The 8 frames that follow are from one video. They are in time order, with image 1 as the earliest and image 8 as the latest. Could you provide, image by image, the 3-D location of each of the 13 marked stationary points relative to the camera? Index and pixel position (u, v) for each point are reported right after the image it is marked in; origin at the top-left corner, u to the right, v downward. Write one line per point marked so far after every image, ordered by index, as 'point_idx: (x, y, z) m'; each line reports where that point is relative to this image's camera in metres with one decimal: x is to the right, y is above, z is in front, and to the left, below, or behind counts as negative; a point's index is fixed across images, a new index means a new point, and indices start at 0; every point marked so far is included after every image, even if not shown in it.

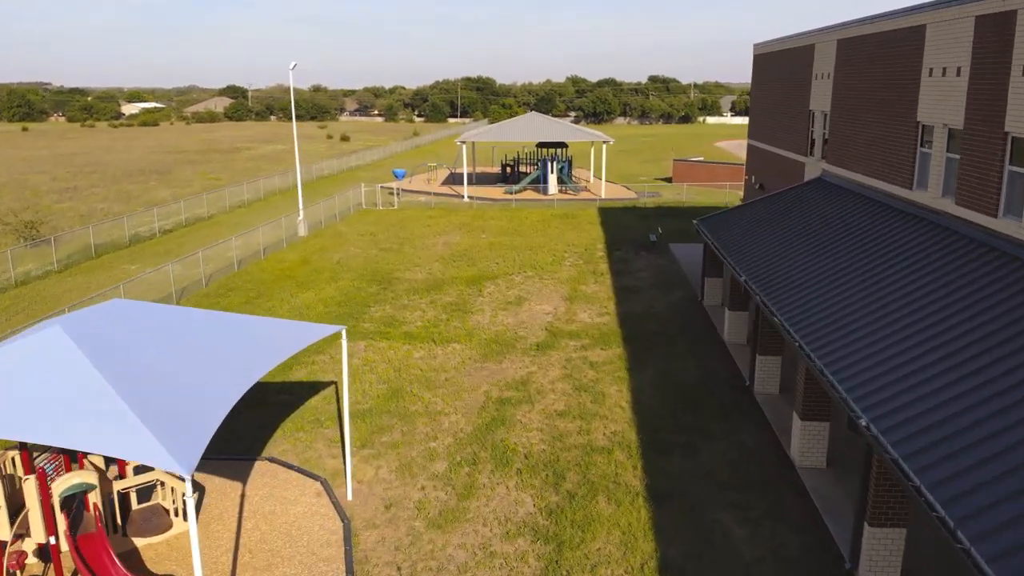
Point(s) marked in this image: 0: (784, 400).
0: (+4.8, -2.0, +14.2) m
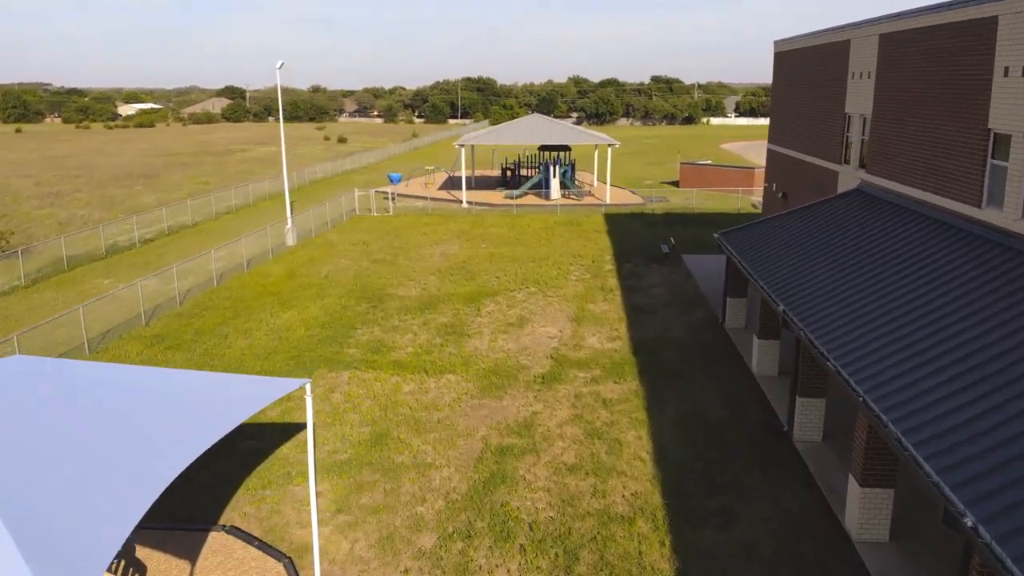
0: (+4.8, -2.5, +12.3) m
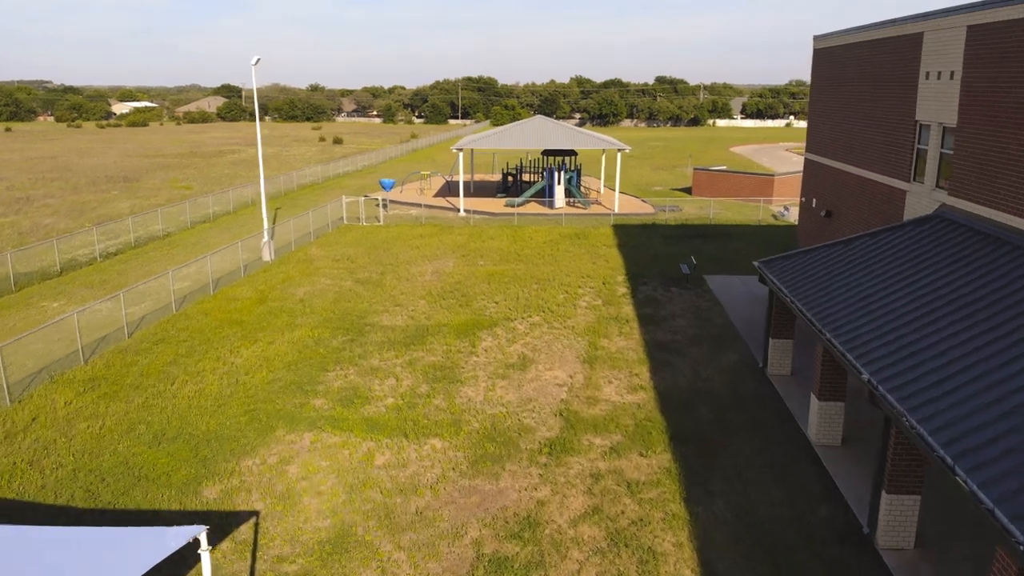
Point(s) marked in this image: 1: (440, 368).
0: (+4.8, -3.2, +9.3) m
1: (-1.5, -1.6, +16.2) m
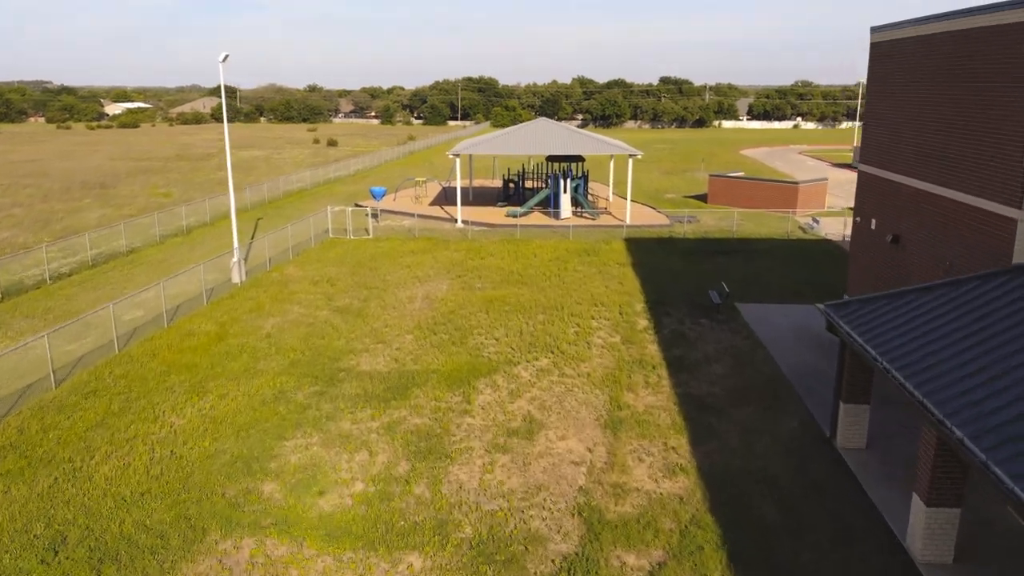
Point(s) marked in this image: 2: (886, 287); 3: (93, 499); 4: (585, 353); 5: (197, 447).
0: (+4.9, -4.0, +6.1) m
1: (-1.4, -2.4, +13.1) m
2: (+7.8, 0.0, +16.7) m
3: (-6.0, -2.9, +11.5) m
4: (+1.5, -1.4, +16.9) m
5: (-5.0, -2.5, +13.0) m
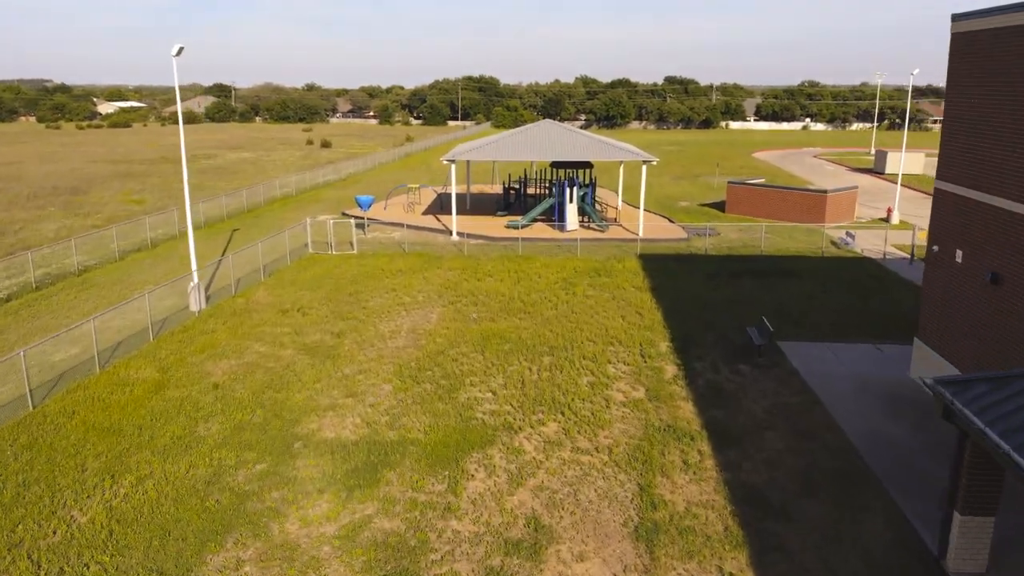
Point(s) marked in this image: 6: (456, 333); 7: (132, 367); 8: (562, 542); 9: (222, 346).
0: (+4.8, -4.8, +2.8) m
1: (-1.4, -3.1, +9.8) m
2: (+7.8, -0.8, +13.4) m
3: (-6.0, -3.7, +8.2) m
4: (+1.5, -2.1, +13.6) m
5: (-5.0, -3.3, +9.7) m
6: (-1.3, -1.1, +18.7) m
7: (-7.9, -1.6, +16.8) m
8: (+0.6, -3.1, +9.8) m
9: (-6.4, -1.3, +18.0) m
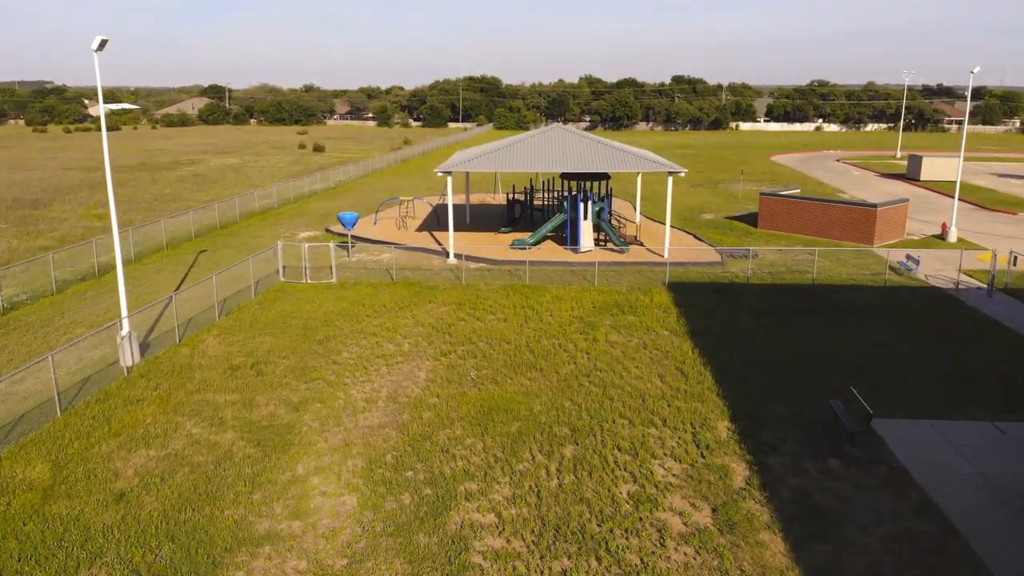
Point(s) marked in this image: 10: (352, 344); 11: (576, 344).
0: (+5.0, -5.8, -1.3) m
1: (-1.3, -4.2, +5.6) m
2: (+7.9, -1.8, +9.2) m
3: (-5.8, -4.7, +4.1) m
4: (+1.7, -3.2, +9.4) m
5: (-4.9, -4.3, +5.6) m
6: (-1.1, -2.1, +14.5) m
7: (-7.8, -2.7, +12.6) m
8: (+0.8, -4.1, +5.6) m
9: (-6.3, -2.3, +13.8) m
10: (-3.6, -1.3, +18.1) m
11: (+1.4, -1.3, +18.0) m
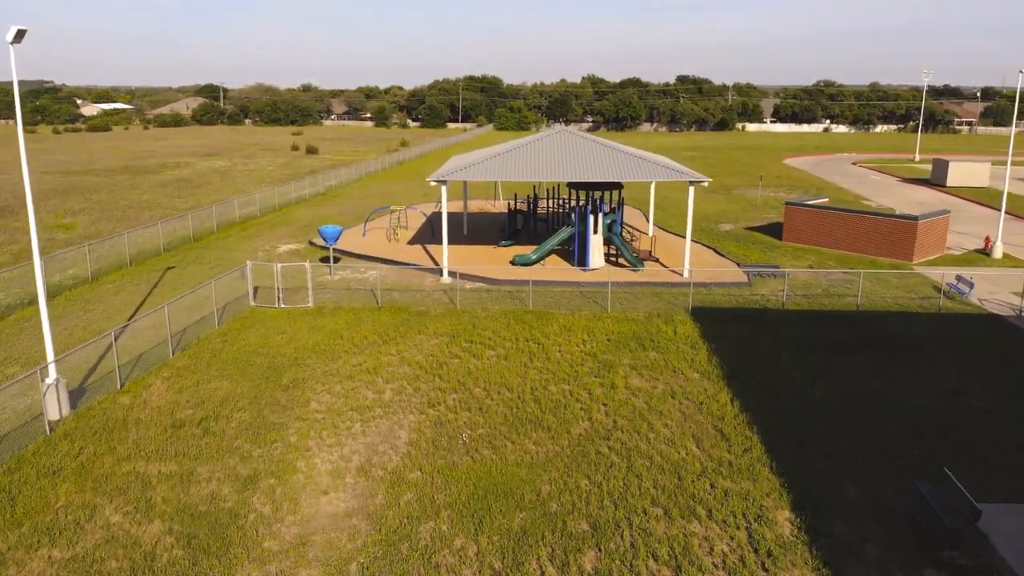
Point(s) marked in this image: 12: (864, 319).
0: (+5.0, -6.5, -4.2) m
1: (-1.2, -4.9, +2.8) m
2: (+8.0, -2.5, +6.3) m
3: (-5.8, -5.4, +1.2) m
4: (+1.7, -3.9, +6.5) m
5: (-4.9, -5.0, +2.7) m
6: (-1.1, -2.8, +11.6) m
7: (-7.7, -3.4, +9.8) m
8: (+0.8, -4.8, +2.7) m
9: (-6.3, -3.0, +10.9) m
10: (-3.6, -2.0, +15.3) m
11: (+1.5, -2.0, +15.1) m
12: (+8.6, -0.7, +19.7) m
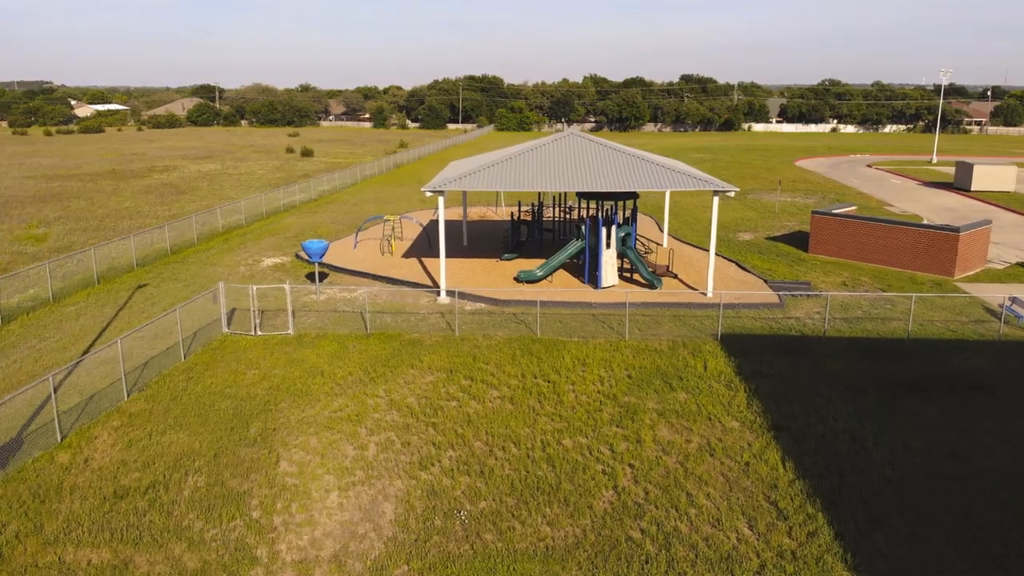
0: (+5.1, -7.0, -6.5) m
1: (-1.1, -5.5, +0.4) m
2: (+8.1, -3.1, +4.0) m
3: (-5.7, -6.0, -1.1) m
4: (+1.8, -4.4, +4.2) m
5: (-4.8, -5.6, +0.4) m
6: (-1.0, -3.4, +9.3) m
7: (-7.6, -3.9, +7.5) m
8: (+0.9, -5.4, +0.4) m
9: (-6.1, -3.6, +8.6) m
10: (-3.4, -2.6, +13.0) m
11: (+1.6, -2.5, +12.8) m
12: (+8.8, -1.3, +17.4) m
